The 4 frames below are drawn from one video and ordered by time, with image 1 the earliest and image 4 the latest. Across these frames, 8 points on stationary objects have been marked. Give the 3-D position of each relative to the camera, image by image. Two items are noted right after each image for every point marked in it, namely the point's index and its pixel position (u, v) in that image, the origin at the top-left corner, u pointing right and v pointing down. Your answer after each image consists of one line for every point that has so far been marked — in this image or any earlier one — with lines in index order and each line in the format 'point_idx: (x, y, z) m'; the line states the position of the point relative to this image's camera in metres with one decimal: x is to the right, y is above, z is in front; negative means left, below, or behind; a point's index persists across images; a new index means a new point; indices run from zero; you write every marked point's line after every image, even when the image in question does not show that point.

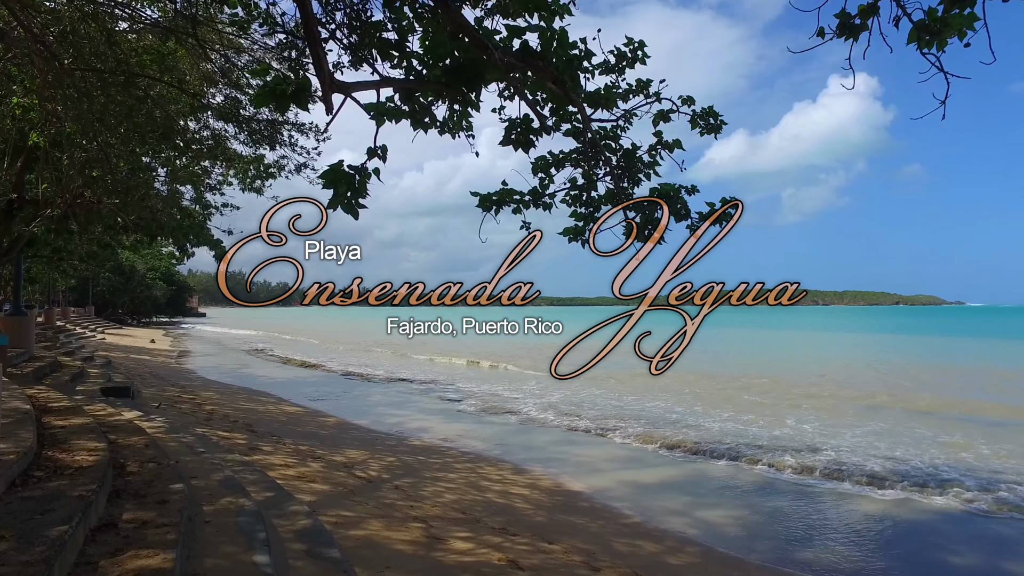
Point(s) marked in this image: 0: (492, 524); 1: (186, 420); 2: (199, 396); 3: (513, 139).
0: (-0.2, -2.3, +6.1) m
1: (-5.0, -2.0, +9.4) m
2: (-6.9, -2.4, +13.7) m
3: (0.0, +0.9, +3.8) m
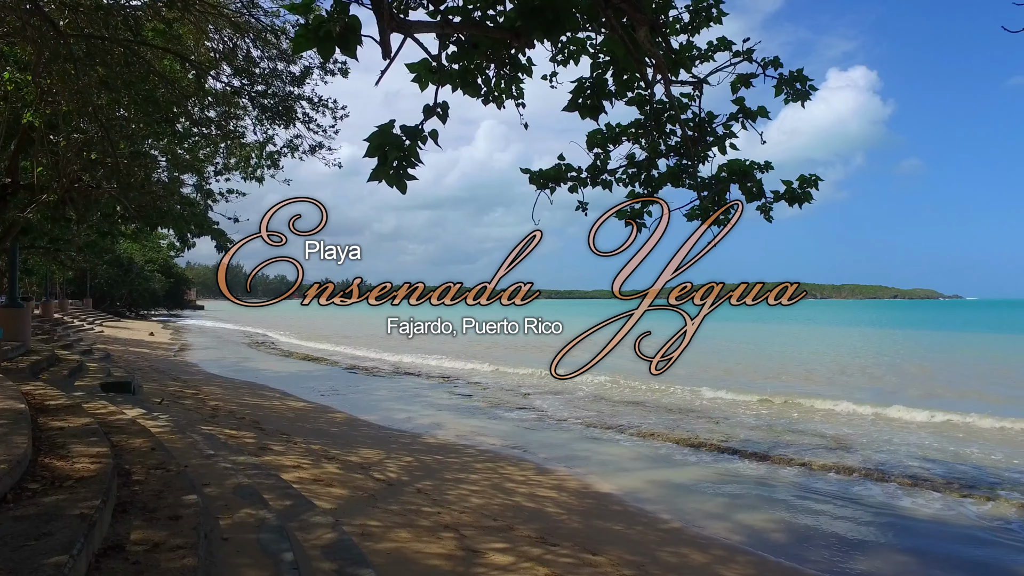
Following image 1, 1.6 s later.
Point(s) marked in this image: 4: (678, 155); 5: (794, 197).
0: (+0.1, -2.2, +5.6) m
1: (-4.7, -1.9, +9.0) m
2: (-6.6, -2.2, +13.3) m
3: (+0.4, +1.0, +3.3) m
4: (+1.1, +0.9, +4.1) m
5: (+1.8, +0.6, +4.0) m
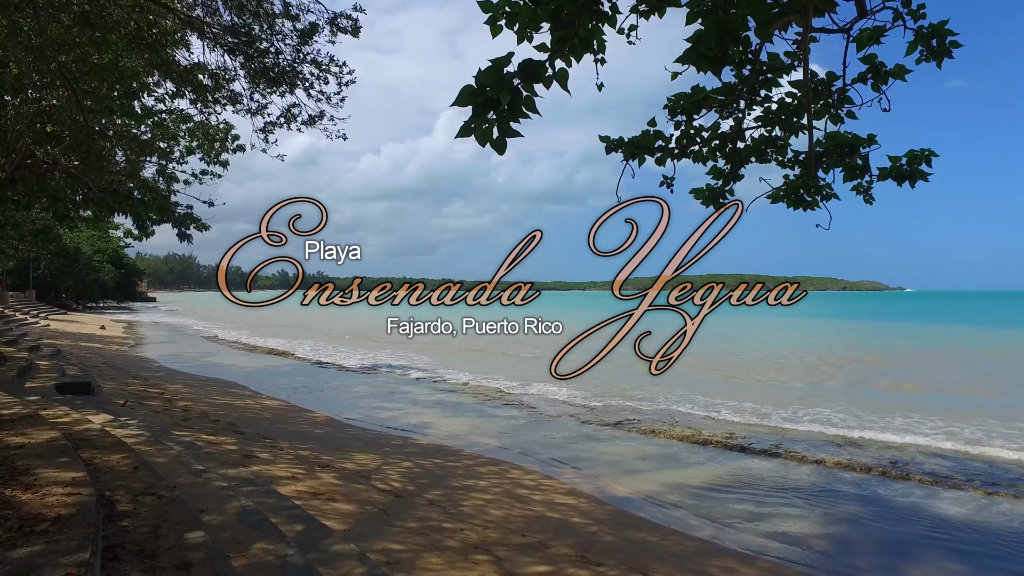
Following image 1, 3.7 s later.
0: (+0.4, -2.1, +5.0) m
1: (-4.6, -1.7, +8.1) m
2: (-6.8, -2.0, +12.2) m
3: (+0.8, +1.0, +2.7) m
4: (+1.5, +0.9, +3.6) m
5: (+2.2, +0.6, +3.5) m
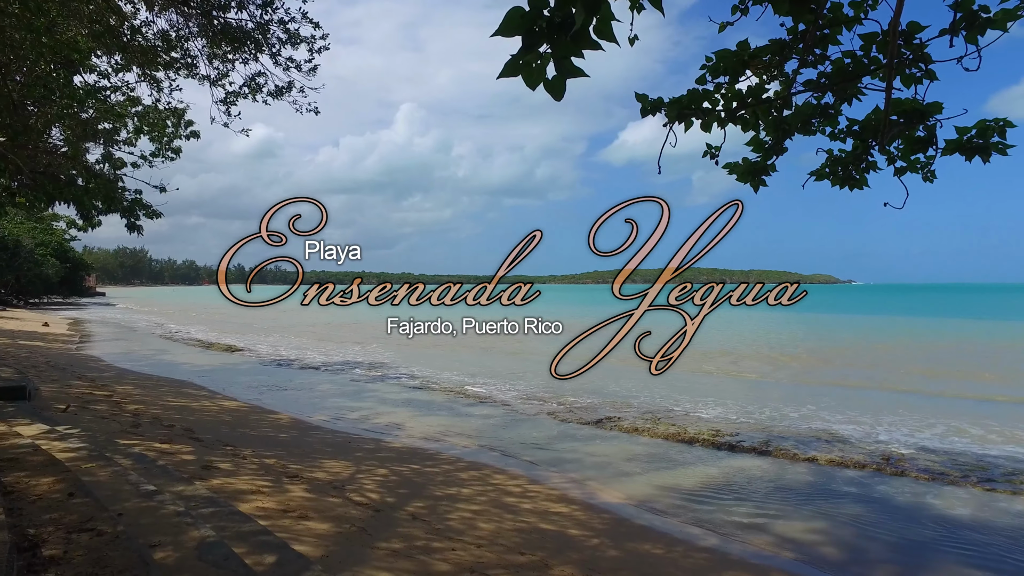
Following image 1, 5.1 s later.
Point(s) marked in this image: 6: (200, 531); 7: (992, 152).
0: (+0.4, -2.1, +4.5) m
1: (-4.8, -1.7, +7.3) m
2: (-7.2, -1.9, +11.3) m
3: (+0.9, +1.1, +2.2) m
4: (+1.5, +1.0, +3.1) m
5: (+2.3, +0.7, +3.1) m
6: (-1.7, -1.4, +3.5) m
7: (+2.3, +0.7, +3.0) m
